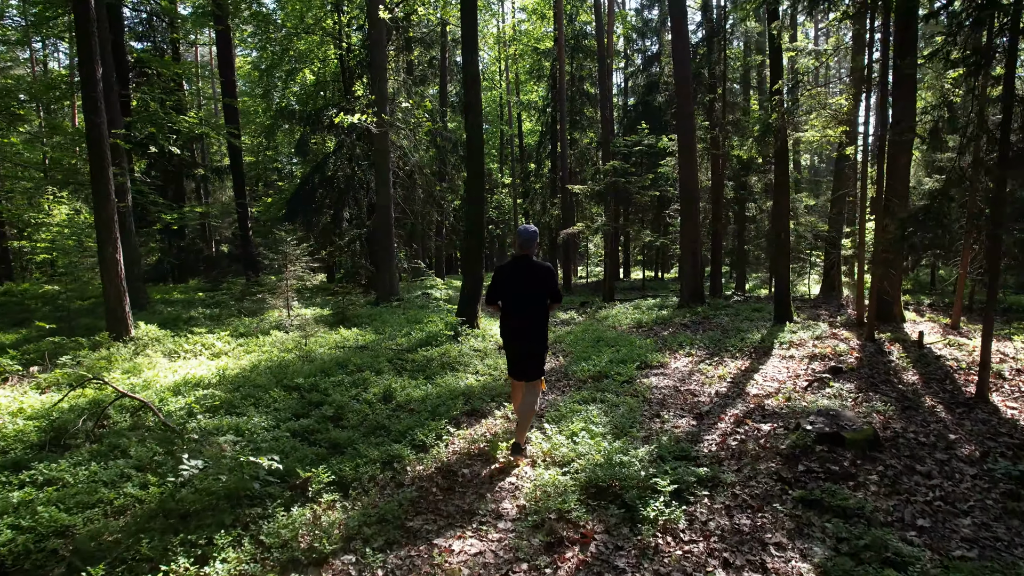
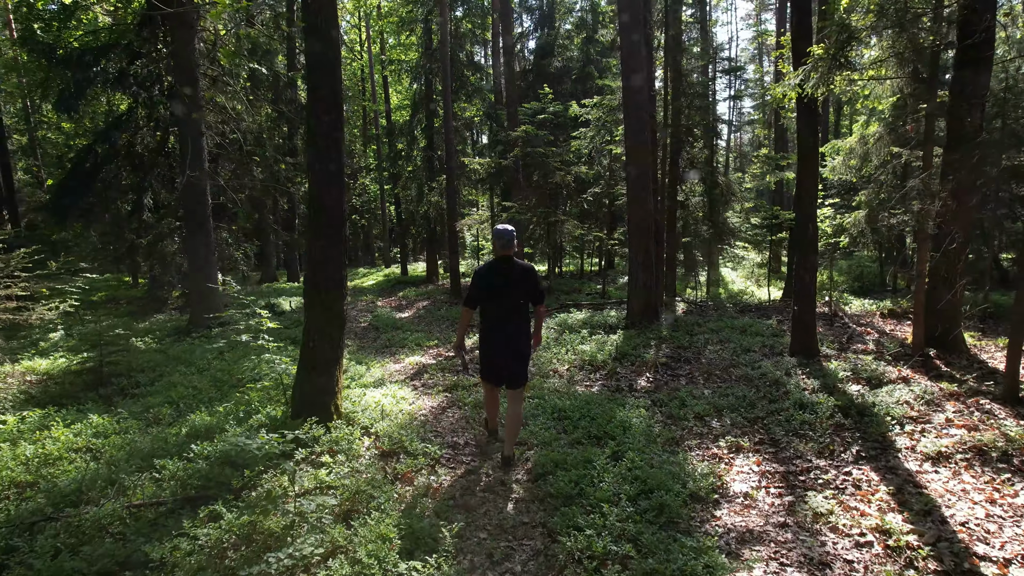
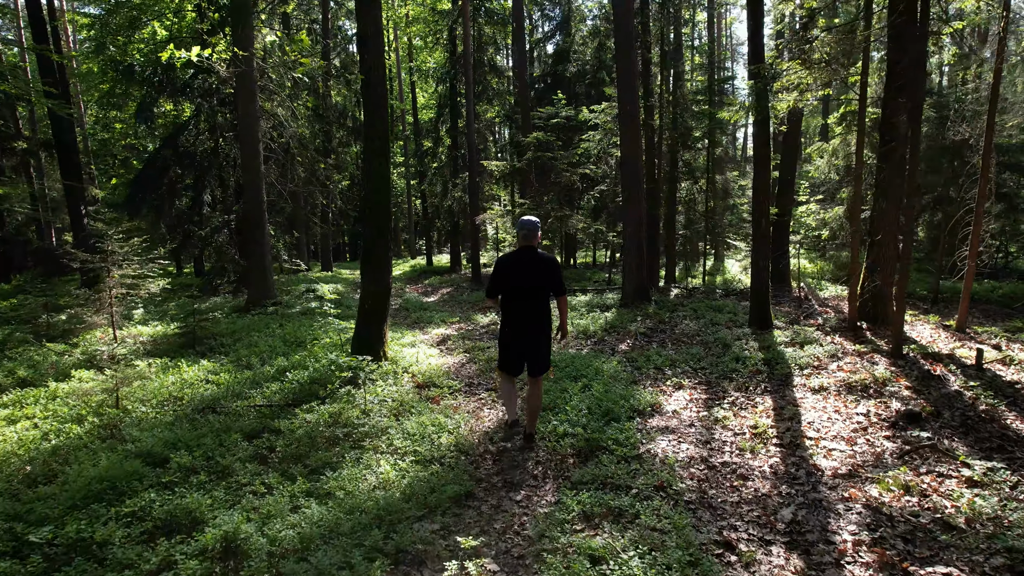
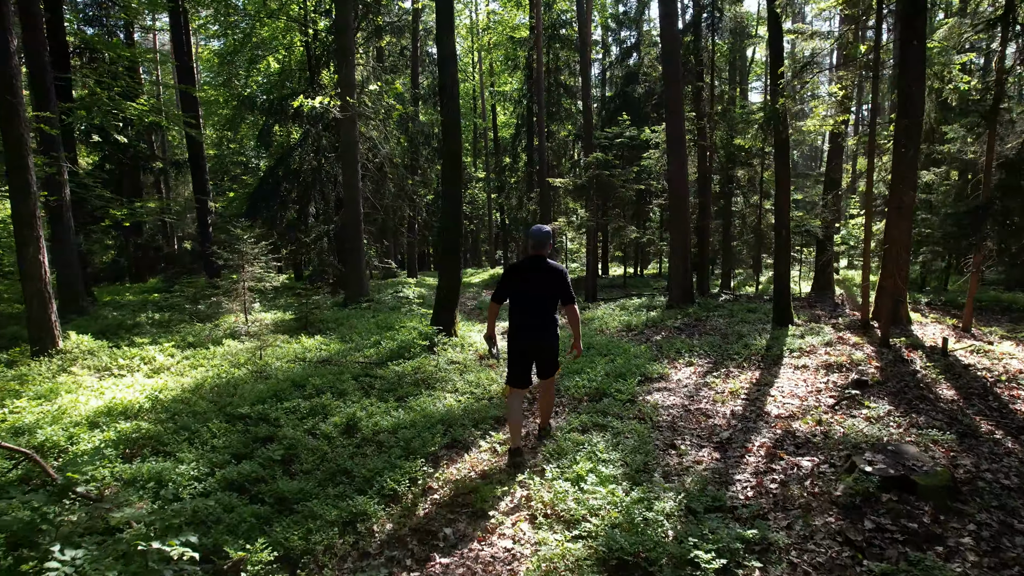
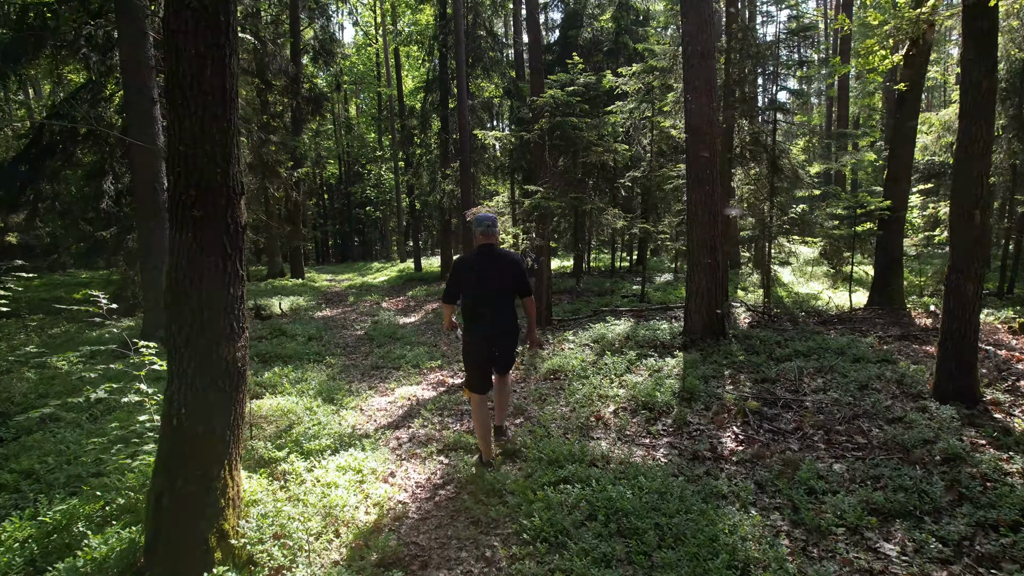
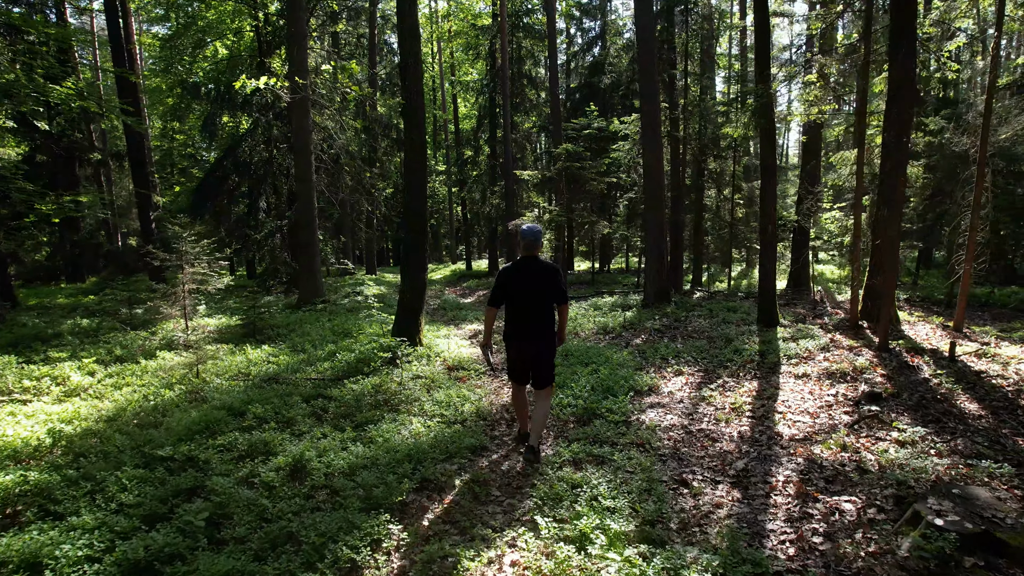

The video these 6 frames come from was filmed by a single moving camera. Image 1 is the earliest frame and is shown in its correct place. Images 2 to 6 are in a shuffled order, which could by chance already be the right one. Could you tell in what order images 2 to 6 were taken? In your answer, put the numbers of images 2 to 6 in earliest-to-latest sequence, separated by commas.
4, 6, 3, 2, 5
